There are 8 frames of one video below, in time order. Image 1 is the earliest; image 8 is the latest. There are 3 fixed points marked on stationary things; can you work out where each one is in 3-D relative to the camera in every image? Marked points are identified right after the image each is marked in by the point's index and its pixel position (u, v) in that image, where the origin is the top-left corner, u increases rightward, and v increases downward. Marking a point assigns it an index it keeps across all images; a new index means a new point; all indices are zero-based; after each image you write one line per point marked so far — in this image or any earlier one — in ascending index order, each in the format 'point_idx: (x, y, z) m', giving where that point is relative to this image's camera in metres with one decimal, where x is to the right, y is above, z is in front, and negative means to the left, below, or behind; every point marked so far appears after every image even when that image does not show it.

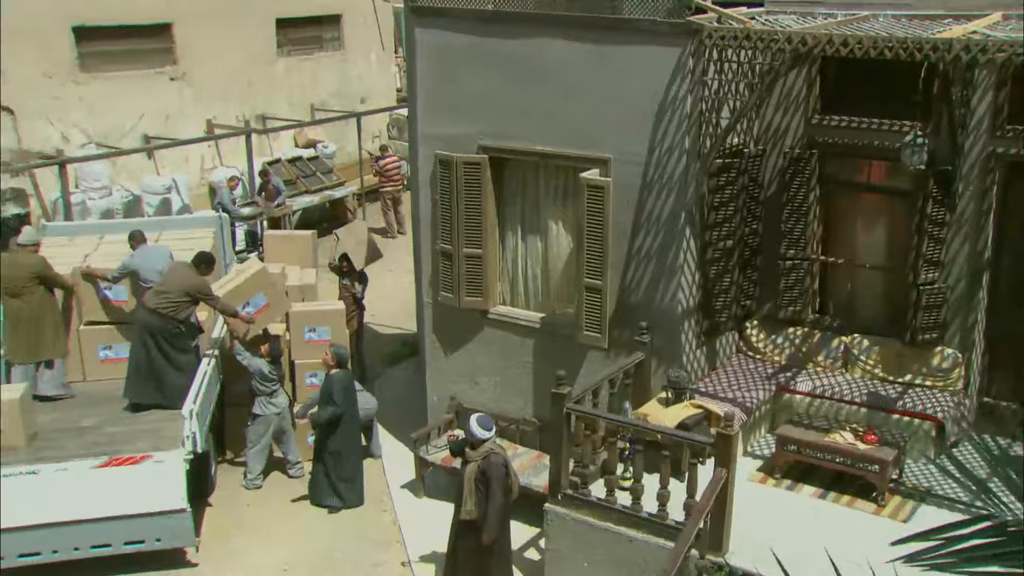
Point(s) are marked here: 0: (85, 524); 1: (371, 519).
0: (-3.0, -1.7, +7.5) m
1: (-1.1, -1.8, +8.6) m
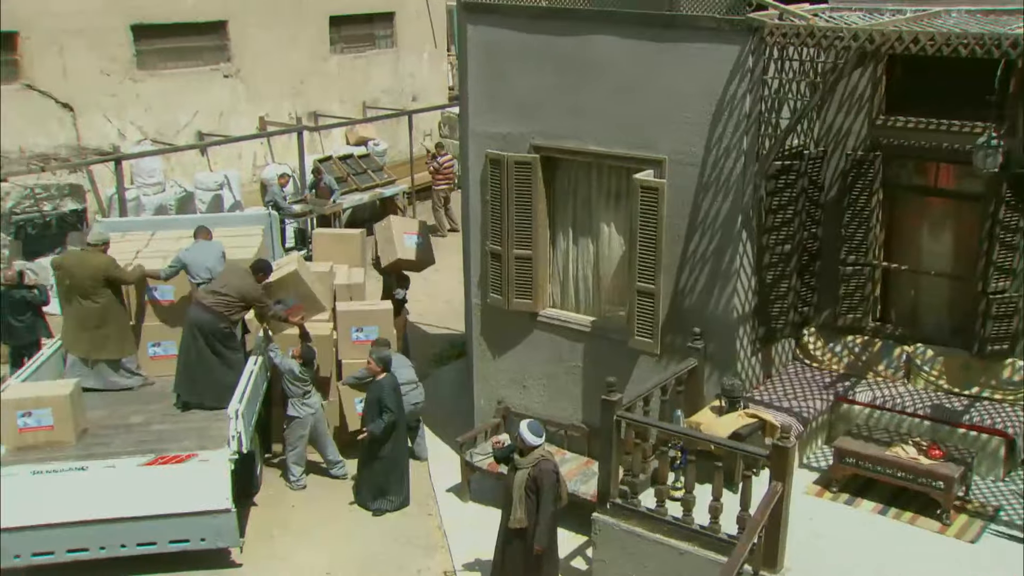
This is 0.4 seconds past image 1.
0: (-2.6, -1.6, +7.5) m
1: (-0.7, -1.8, +8.5) m
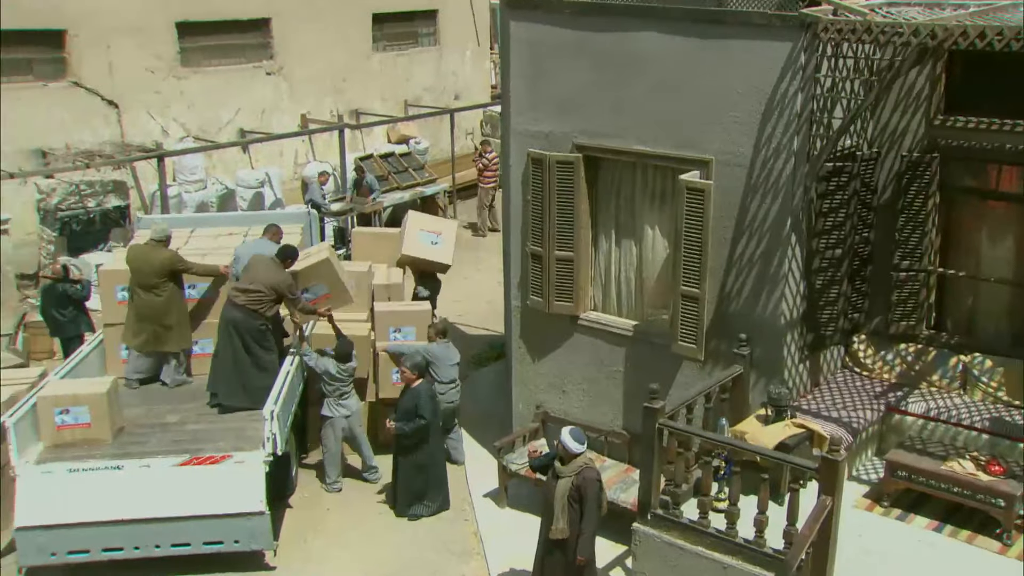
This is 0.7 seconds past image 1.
0: (-2.4, -1.6, +7.4) m
1: (-0.5, -1.8, +8.3) m
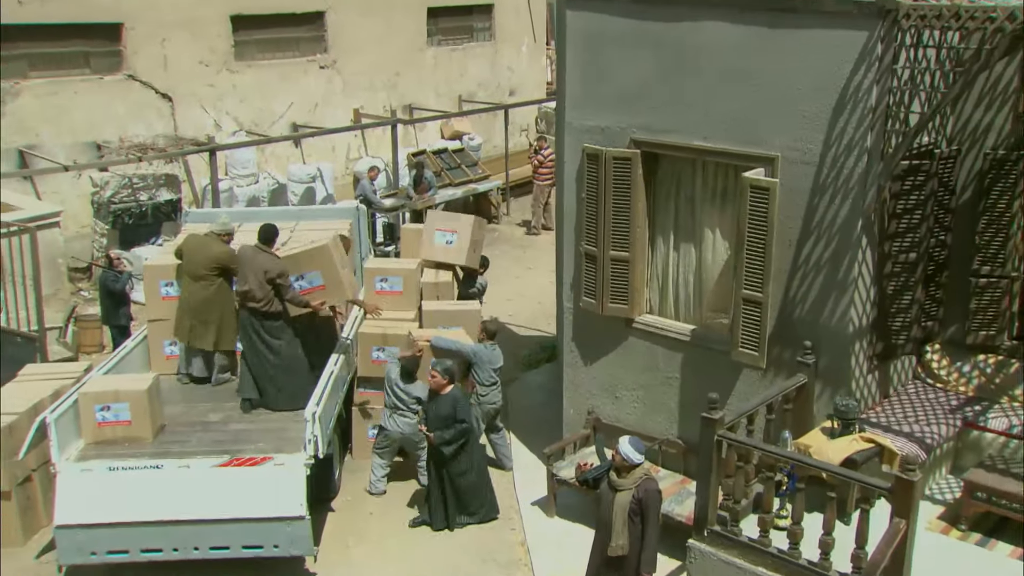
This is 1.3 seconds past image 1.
0: (-2.1, -1.6, +7.2) m
1: (-0.1, -1.8, +8.0) m
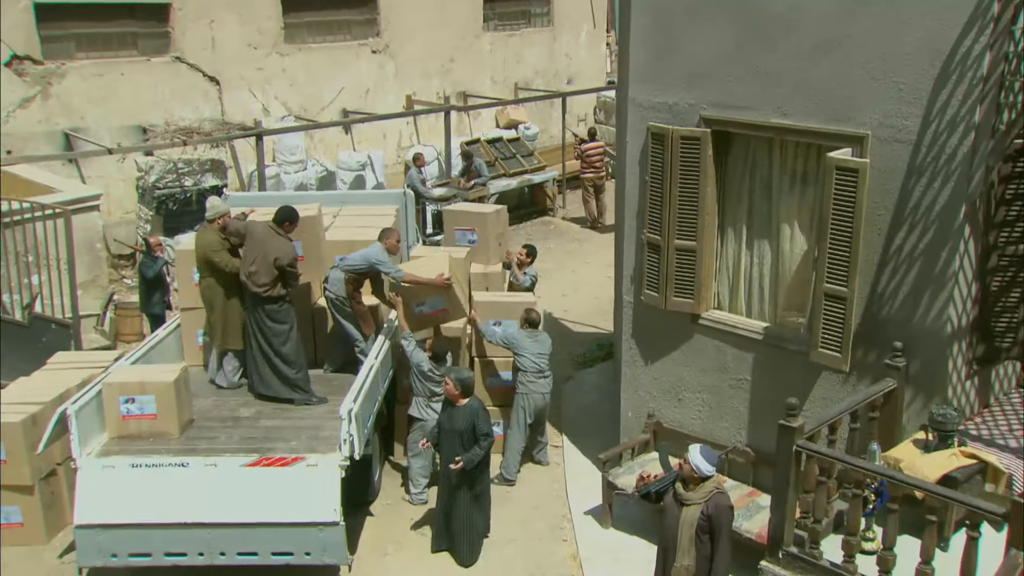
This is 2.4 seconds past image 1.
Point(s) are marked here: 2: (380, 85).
0: (-1.7, -1.5, +6.7) m
1: (+0.3, -1.8, +7.4) m
2: (-2.0, +3.0, +16.1) m
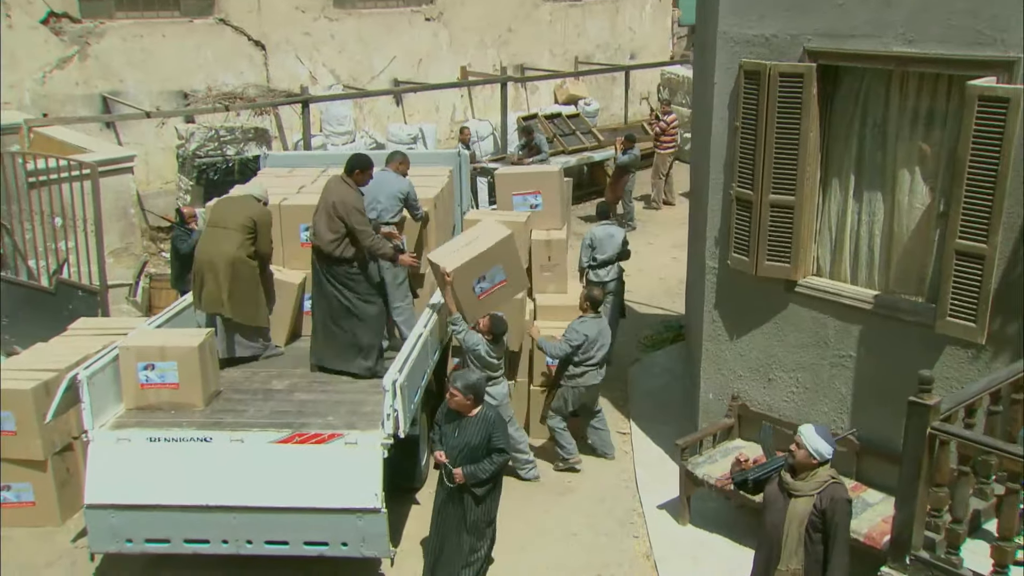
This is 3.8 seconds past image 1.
0: (-1.4, -1.2, +5.9) m
1: (+0.6, -1.6, +6.5) m
2: (-1.1, +3.3, +15.3) m
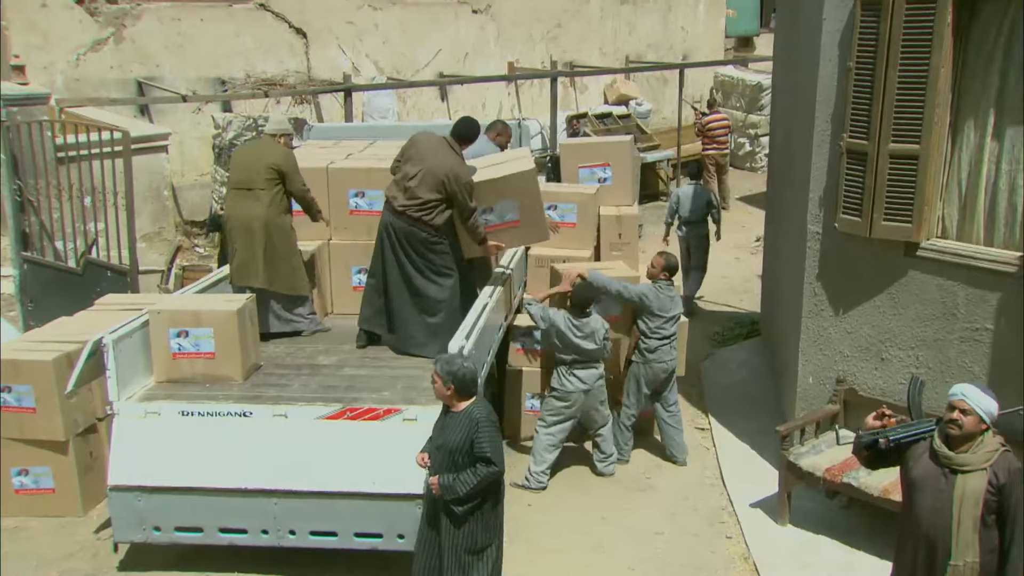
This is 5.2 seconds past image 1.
0: (-1.0, -1.0, +5.2) m
1: (+1.0, -1.4, +5.7) m
2: (-0.4, +3.2, +14.7) m
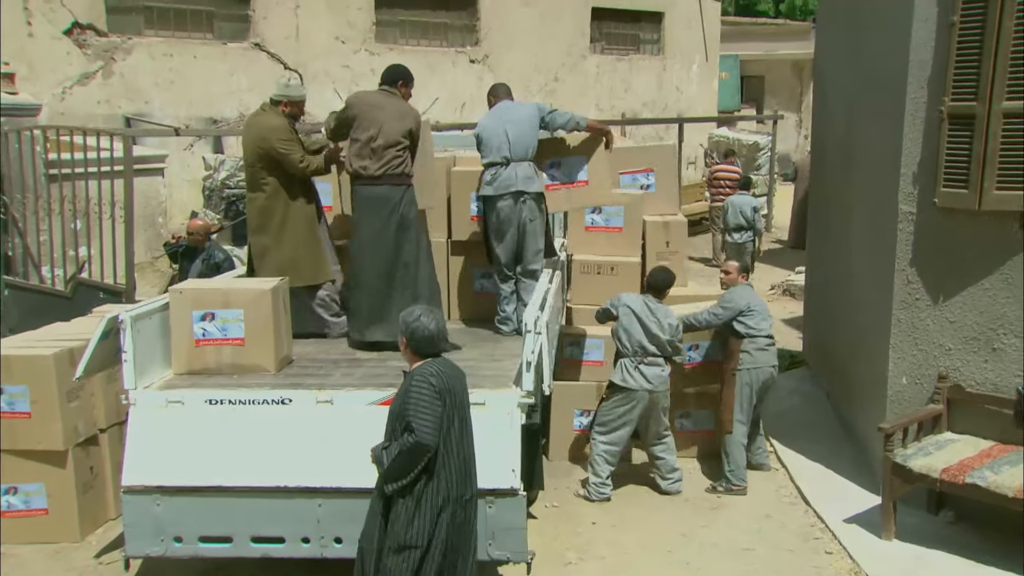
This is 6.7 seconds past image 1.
0: (-0.6, -0.9, +4.4) m
1: (+1.4, -1.3, +5.0) m
2: (-0.4, +2.5, +14.3) m
